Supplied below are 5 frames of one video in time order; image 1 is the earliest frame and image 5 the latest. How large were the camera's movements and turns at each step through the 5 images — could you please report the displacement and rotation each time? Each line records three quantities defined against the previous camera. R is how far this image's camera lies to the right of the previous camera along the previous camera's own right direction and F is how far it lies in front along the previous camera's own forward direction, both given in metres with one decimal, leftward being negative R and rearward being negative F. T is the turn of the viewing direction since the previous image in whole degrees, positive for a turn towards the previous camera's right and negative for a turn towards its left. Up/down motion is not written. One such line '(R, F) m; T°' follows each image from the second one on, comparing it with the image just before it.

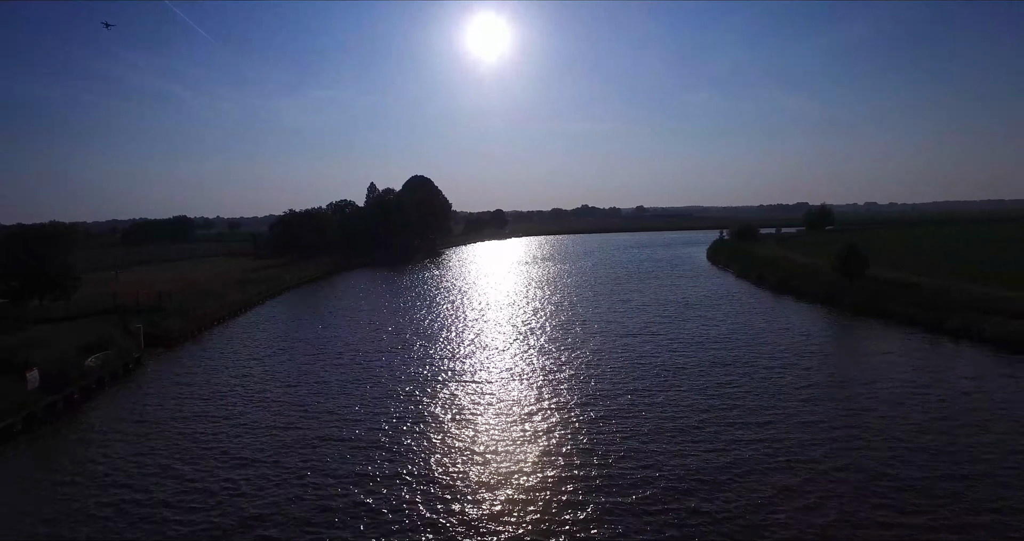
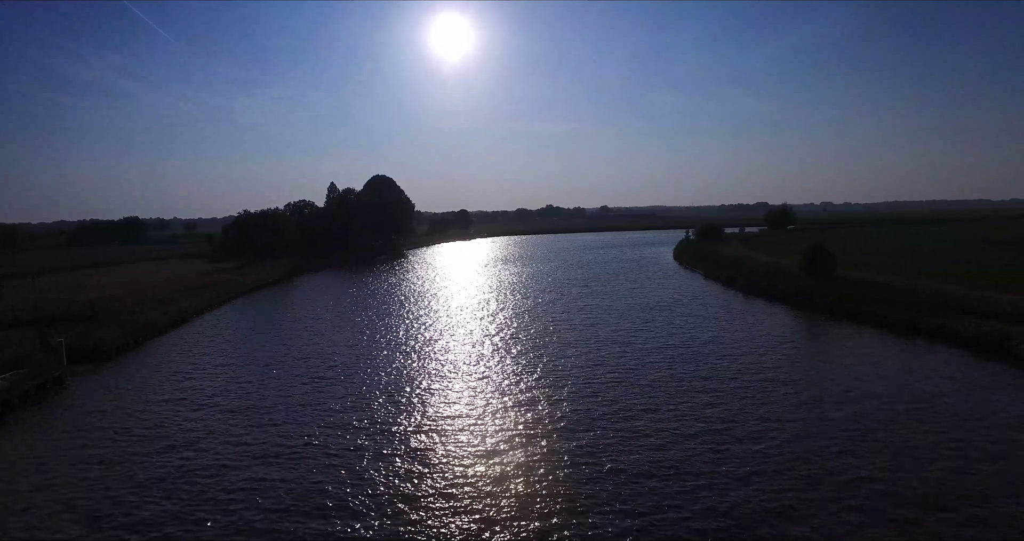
(0.0, +1.2) m; +3°
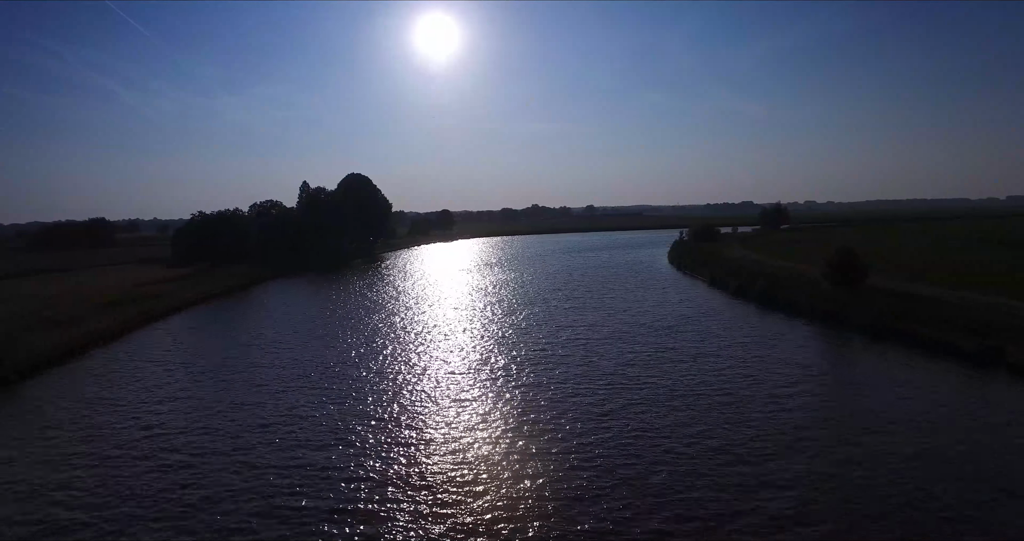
(+0.2, +4.1) m; +1°
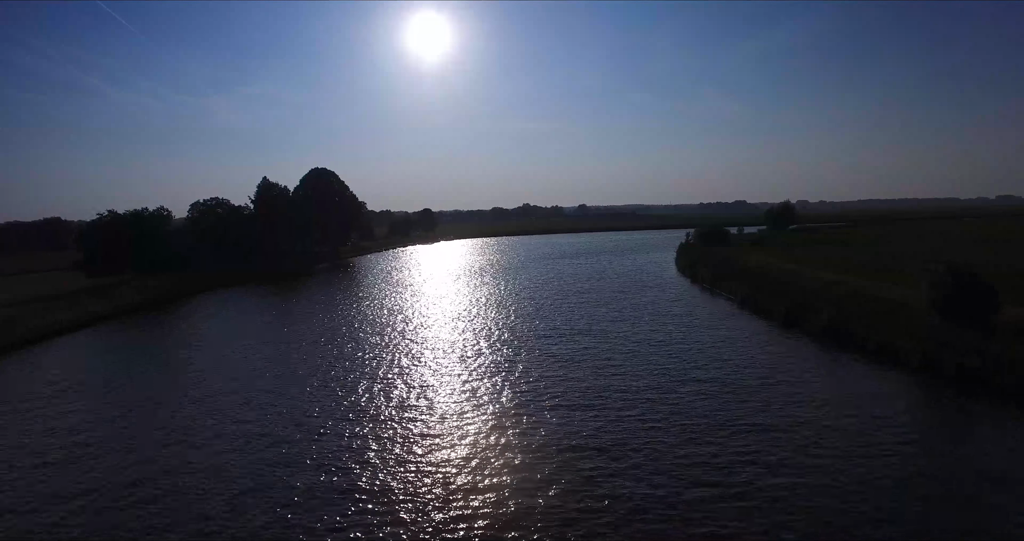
(+0.8, +7.7) m; +1°
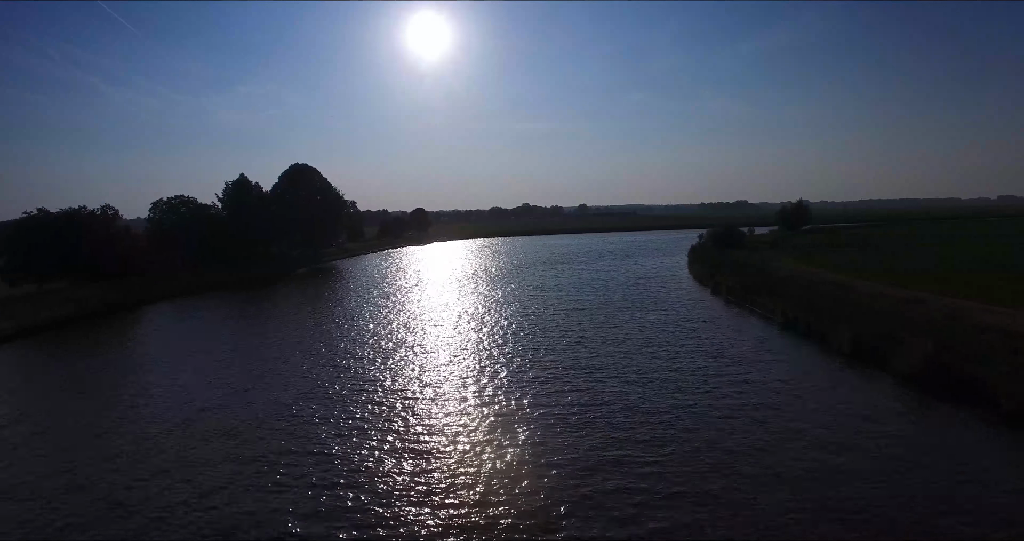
(+0.4, +4.8) m; 0°
